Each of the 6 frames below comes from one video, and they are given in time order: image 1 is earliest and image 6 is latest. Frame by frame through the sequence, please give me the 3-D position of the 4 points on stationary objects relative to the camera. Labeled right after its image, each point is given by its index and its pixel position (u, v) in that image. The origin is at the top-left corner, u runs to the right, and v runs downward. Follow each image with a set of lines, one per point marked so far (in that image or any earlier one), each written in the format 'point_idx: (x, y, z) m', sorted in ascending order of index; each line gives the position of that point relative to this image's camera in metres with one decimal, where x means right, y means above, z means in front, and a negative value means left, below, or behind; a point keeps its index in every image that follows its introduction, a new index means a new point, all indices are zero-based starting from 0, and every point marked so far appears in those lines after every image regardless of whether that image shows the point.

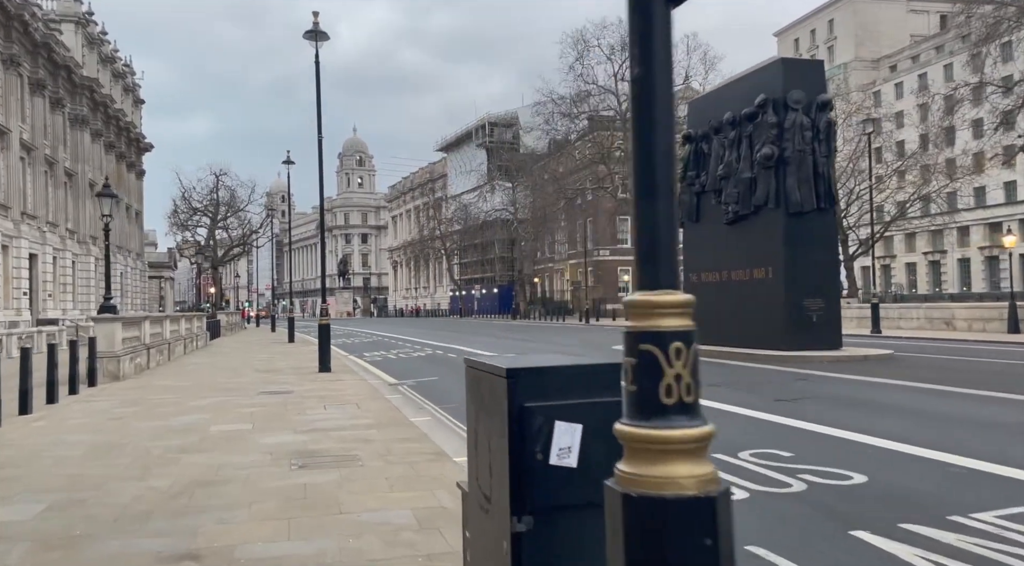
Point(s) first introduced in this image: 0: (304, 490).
0: (-2.0, -1.9, +7.9) m
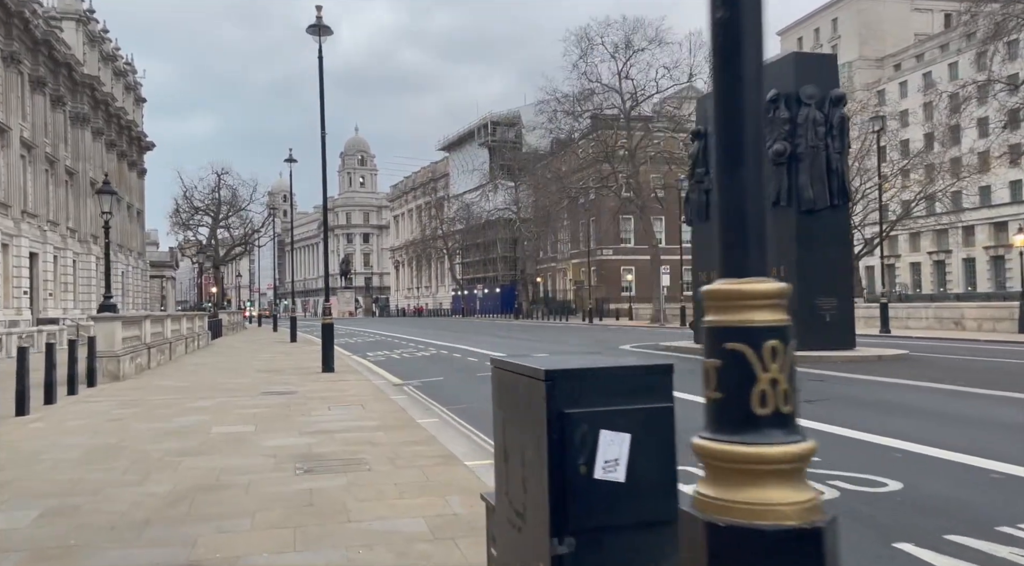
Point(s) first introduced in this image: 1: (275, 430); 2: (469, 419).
0: (-1.8, -1.9, +7.6) m
1: (-3.1, -1.9, +11.2) m
2: (-0.6, -2.0, +12.5) m
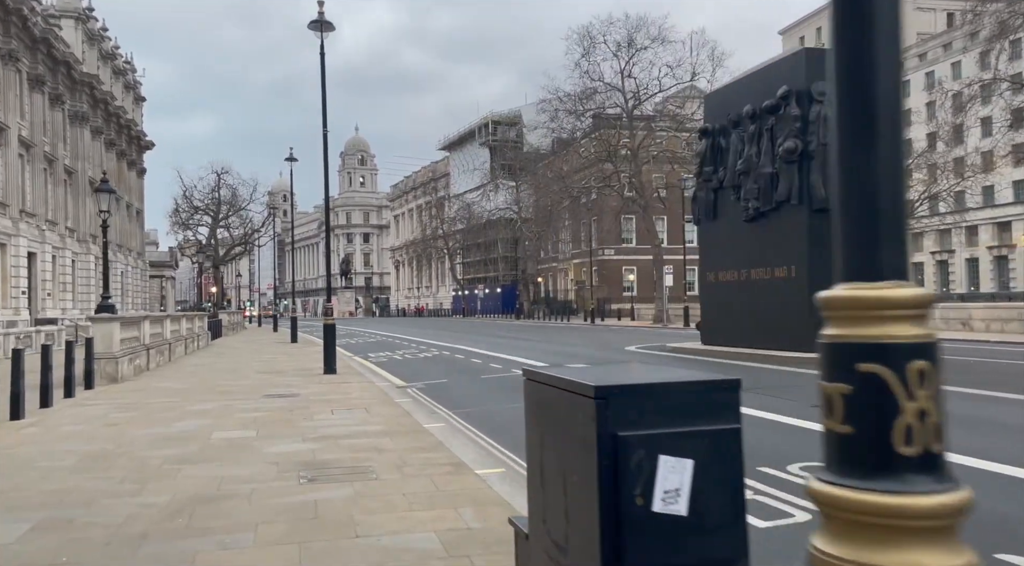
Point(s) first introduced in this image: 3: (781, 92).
0: (-1.7, -1.9, +7.2) m
1: (-3.0, -1.9, +10.8) m
2: (-0.5, -2.0, +12.1) m
3: (+6.3, +4.5, +19.8) m
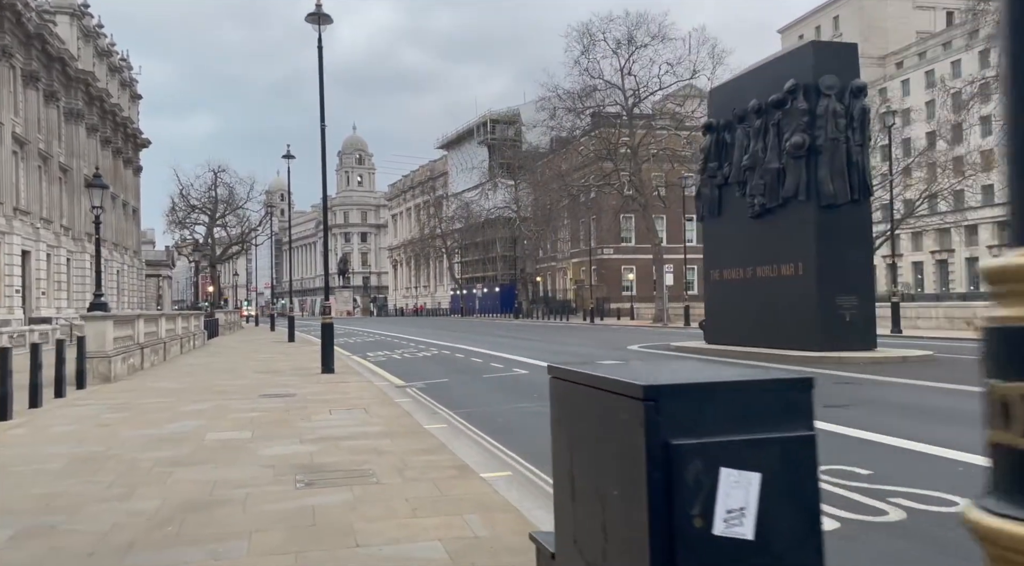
0: (-1.6, -1.9, +6.8) m
1: (-2.9, -1.9, +10.4) m
2: (-0.4, -2.0, +11.7) m
3: (+6.3, +4.5, +19.4) m
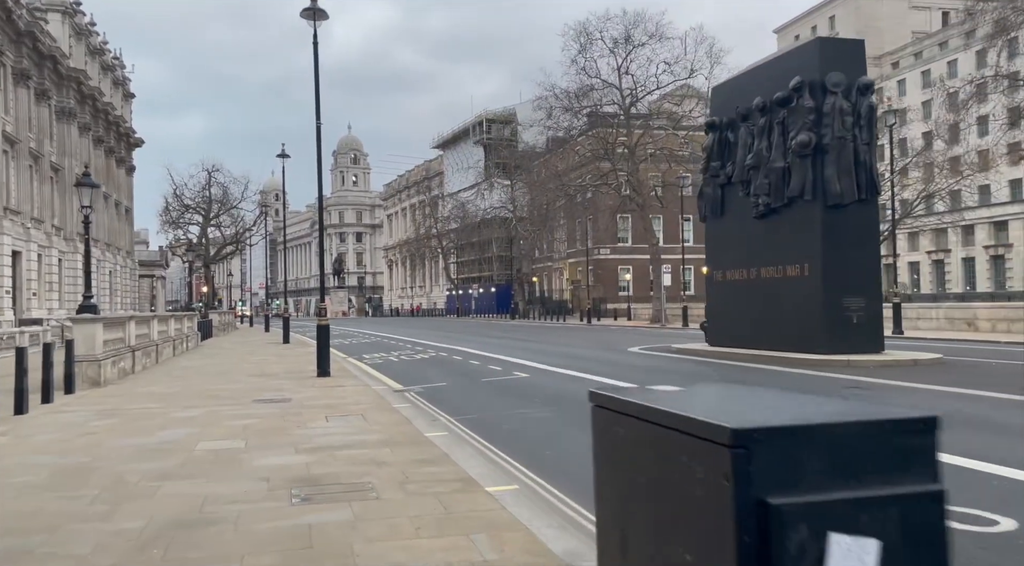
0: (-1.5, -1.9, +6.4) m
1: (-2.9, -1.9, +10.0) m
2: (-0.4, -2.0, +11.3) m
3: (+6.3, +4.5, +19.1) m
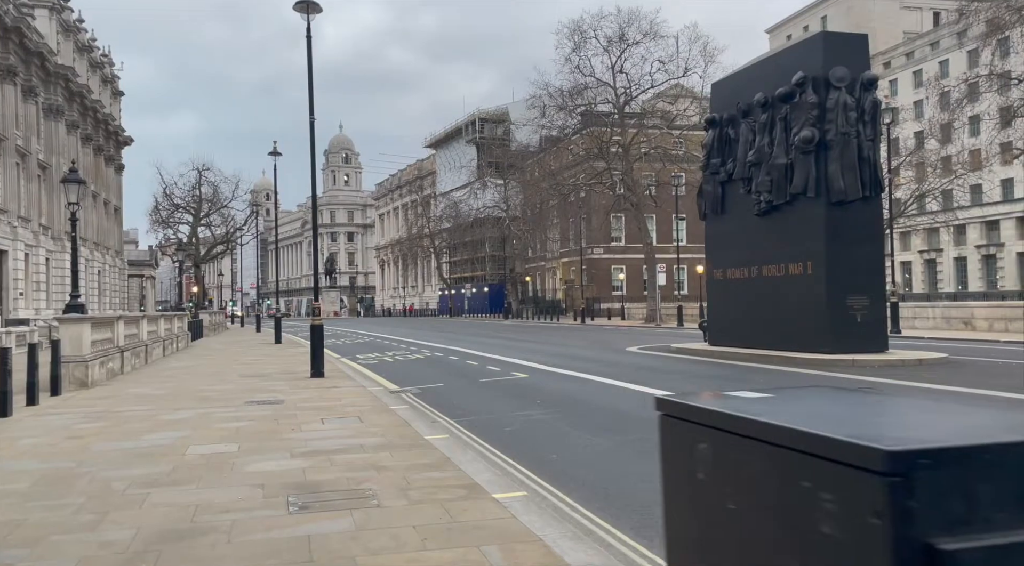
0: (-1.4, -1.9, +6.0) m
1: (-2.8, -1.9, +9.6) m
2: (-0.4, -2.0, +10.9) m
3: (+6.3, +4.5, +18.7) m
